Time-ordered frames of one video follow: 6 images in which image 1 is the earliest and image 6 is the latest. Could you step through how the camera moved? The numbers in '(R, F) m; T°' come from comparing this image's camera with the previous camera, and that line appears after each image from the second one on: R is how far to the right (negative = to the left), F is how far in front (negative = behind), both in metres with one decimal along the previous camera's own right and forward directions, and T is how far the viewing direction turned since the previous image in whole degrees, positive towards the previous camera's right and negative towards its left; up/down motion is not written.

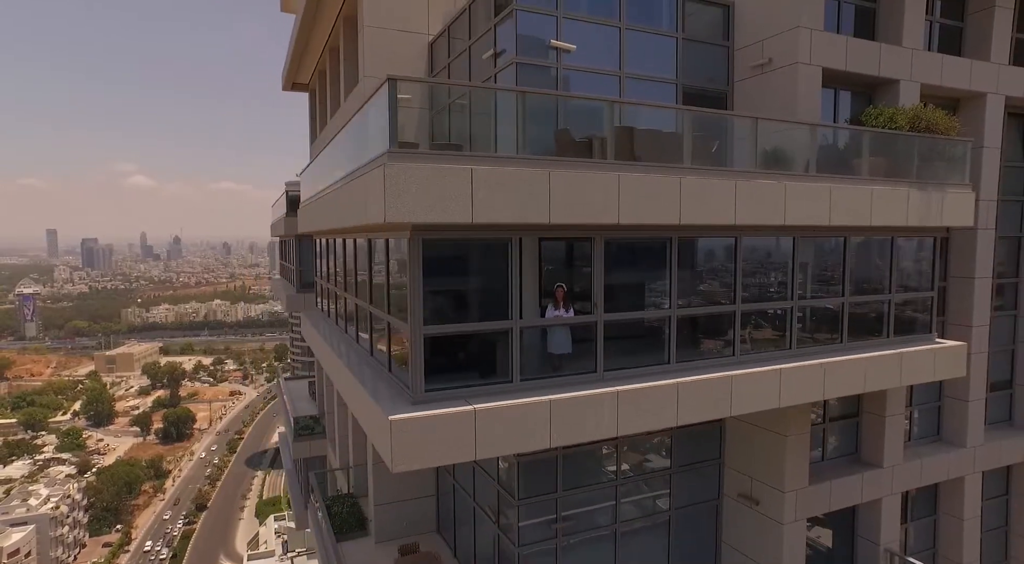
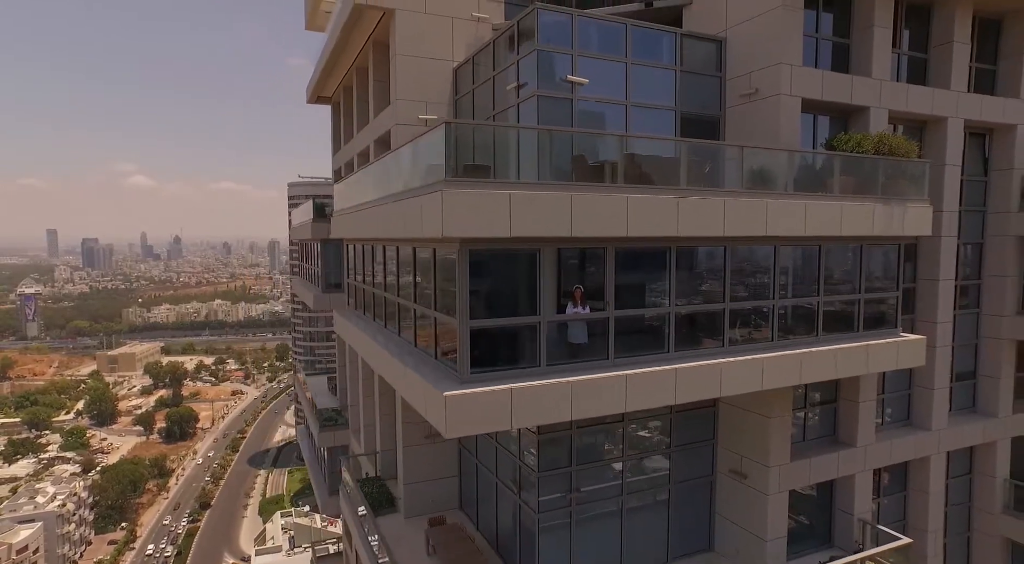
(-0.4, -1.6) m; 0°
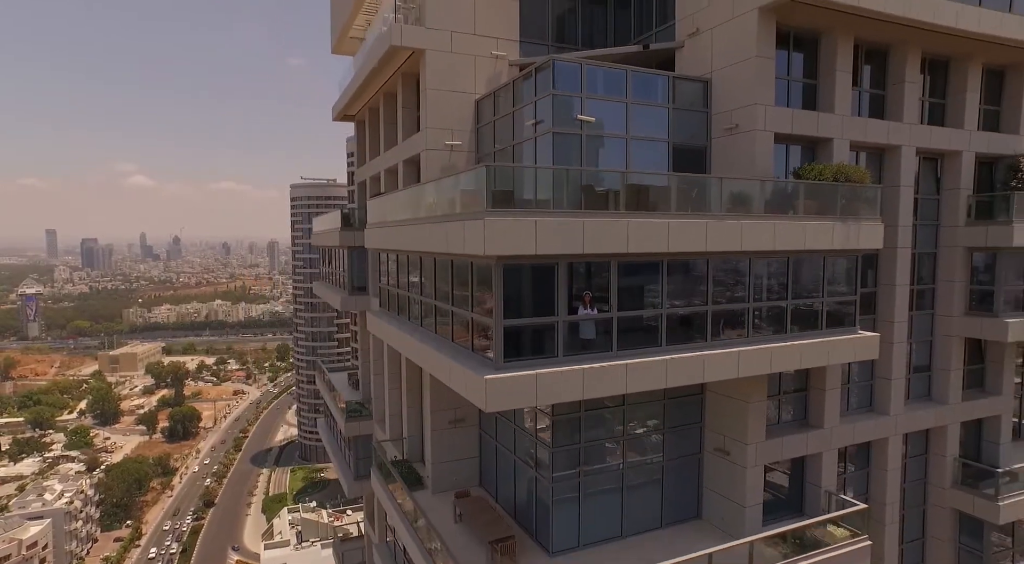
(-0.4, -2.2) m; 0°
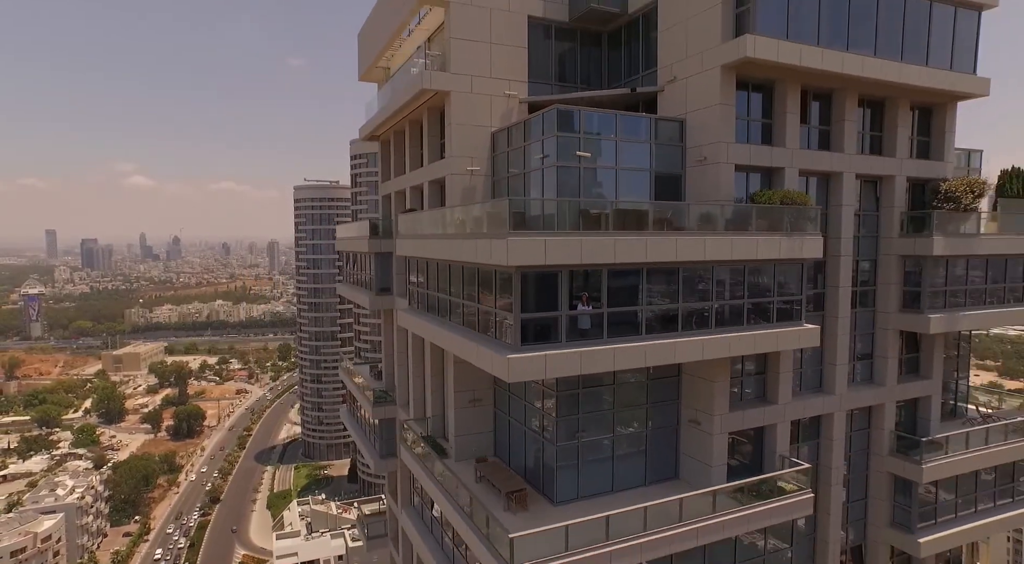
(-0.3, -3.4) m; 0°
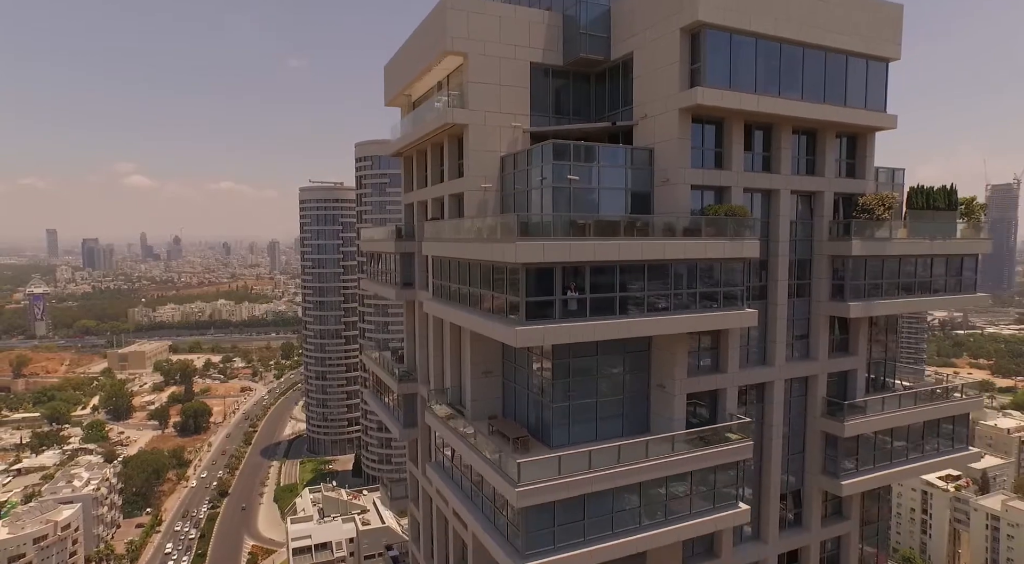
(-0.2, -5.1) m; 0°
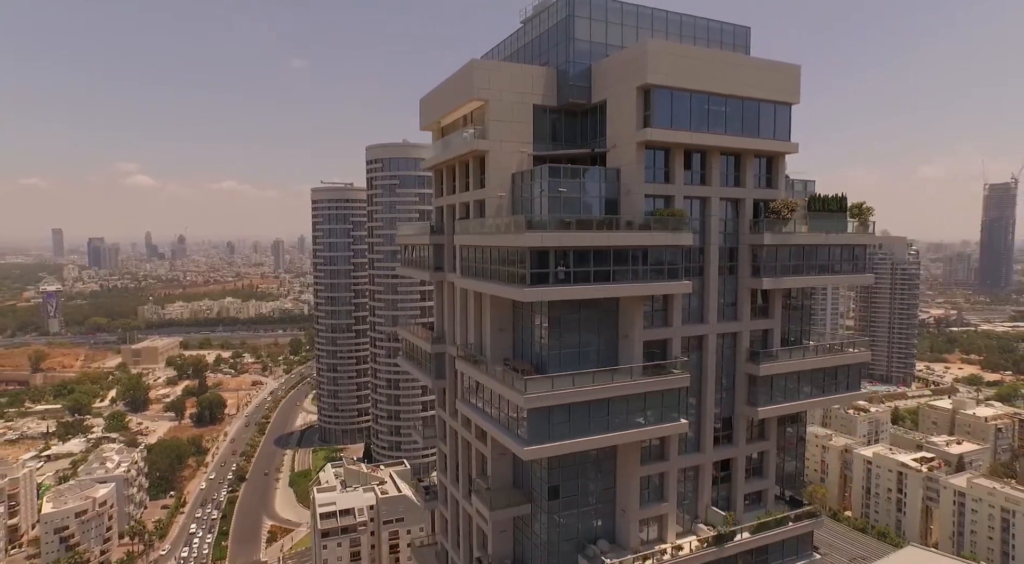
(-0.3, -9.8) m; 0°
